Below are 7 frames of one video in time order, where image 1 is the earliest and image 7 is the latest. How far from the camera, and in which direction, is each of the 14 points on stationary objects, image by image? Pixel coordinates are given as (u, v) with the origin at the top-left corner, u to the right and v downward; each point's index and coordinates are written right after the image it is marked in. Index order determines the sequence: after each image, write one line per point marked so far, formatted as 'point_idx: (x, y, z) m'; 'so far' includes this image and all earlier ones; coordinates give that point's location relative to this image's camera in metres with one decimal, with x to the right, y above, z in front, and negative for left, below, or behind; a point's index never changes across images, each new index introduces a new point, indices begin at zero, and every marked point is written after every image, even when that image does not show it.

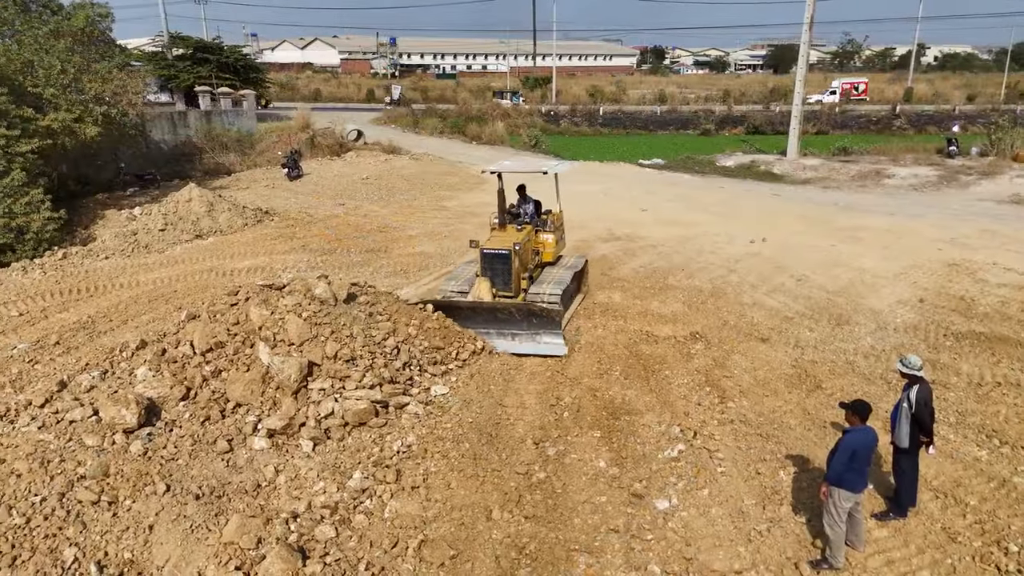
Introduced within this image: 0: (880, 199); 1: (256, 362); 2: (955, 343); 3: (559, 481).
0: (+9.1, +2.2, +16.7) m
1: (-2.7, -0.8, +7.2) m
2: (+5.3, -0.7, +8.2) m
3: (+0.4, -1.6, +5.7) m
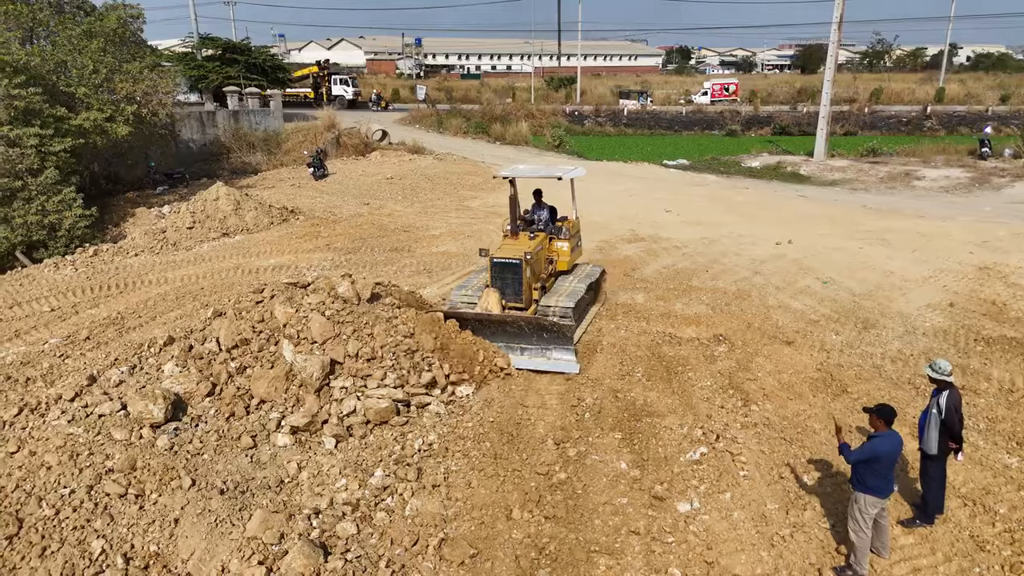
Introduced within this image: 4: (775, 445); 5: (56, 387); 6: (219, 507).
0: (+9.6, +2.1, +16.4) m
1: (-2.5, -0.8, +7.3) m
2: (+5.6, -0.7, +8.0) m
3: (+0.6, -1.6, +5.7) m
4: (+2.3, -1.4, +6.0) m
5: (-5.1, -1.1, +7.5) m
6: (-2.5, -1.9, +5.7) m
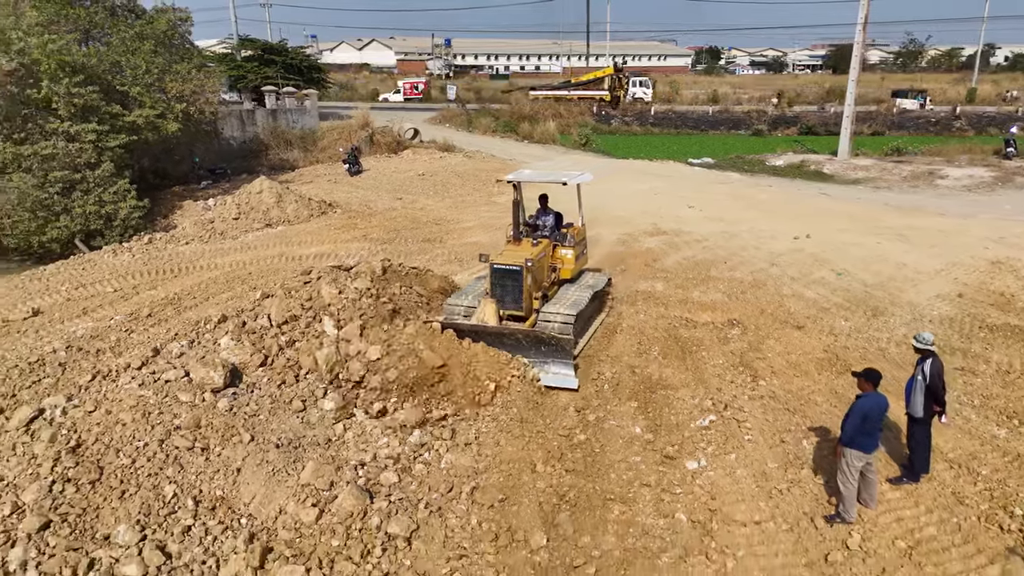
0: (+10.3, +2.2, +16.6) m
1: (-2.2, -0.6, +8.0) m
2: (+5.9, -0.6, +8.4) m
3: (+0.8, -1.4, +6.3) m
4: (+2.6, -1.2, +6.6) m
5: (-4.8, -0.8, +8.3) m
6: (-2.3, -1.6, +6.5) m
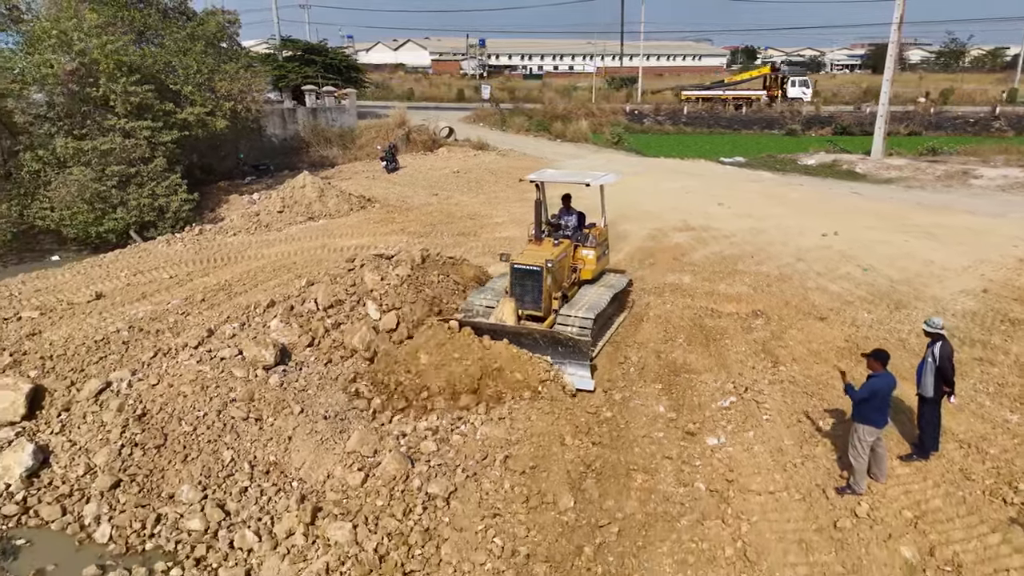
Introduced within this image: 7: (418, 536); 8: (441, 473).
0: (+11.1, +2.2, +16.6) m
1: (-1.8, -0.4, +8.6) m
2: (+6.3, -0.5, +8.6) m
3: (+1.1, -1.3, +6.7) m
4: (+2.9, -1.1, +6.9) m
5: (-4.4, -0.6, +9.0) m
6: (-1.9, -1.4, +7.0) m
7: (-0.7, -2.0, +5.5) m
8: (-0.6, -1.7, +6.1) m
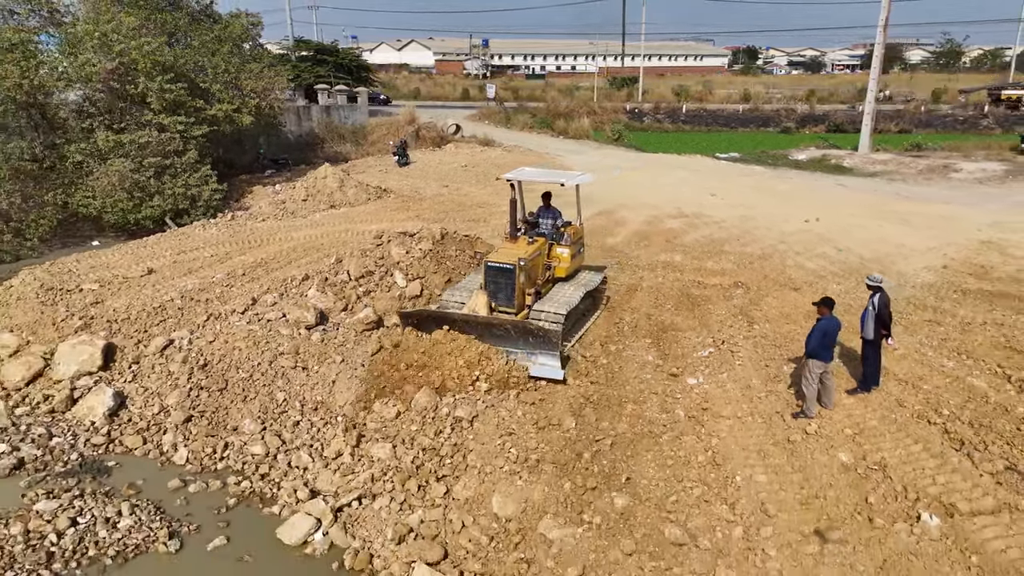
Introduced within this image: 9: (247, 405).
0: (+11.3, +2.6, +17.7) m
1: (-1.7, 0.0, +9.8) m
2: (+6.4, -0.1, +9.8) m
3: (+1.2, -0.9, +7.9) m
4: (+3.0, -0.7, +8.1) m
5: (-4.2, -0.2, +10.2) m
6: (-1.8, -1.0, +8.2) m
7: (-0.6, -1.6, +6.7) m
8: (-0.5, -1.3, +7.3) m
9: (-3.1, -1.4, +8.0) m
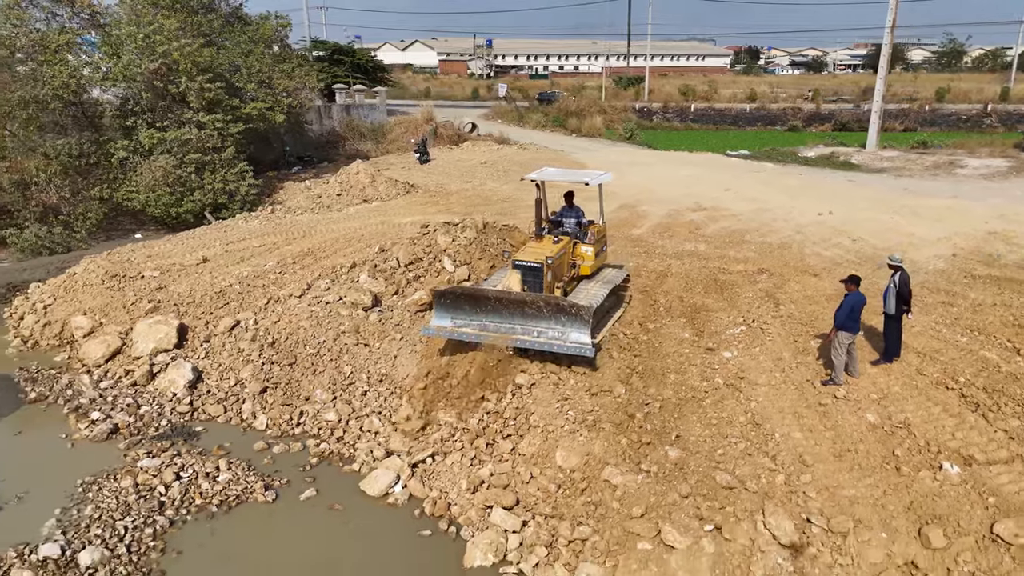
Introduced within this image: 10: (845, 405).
0: (+11.9, +2.8, +18.4) m
1: (-1.1, +0.2, +10.5) m
2: (+7.1, +0.1, +10.5) m
3: (+1.8, -0.7, +8.6) m
4: (+3.6, -0.5, +8.8) m
5: (-3.6, 0.0, +10.9) m
6: (-1.2, -0.8, +8.9) m
7: (0.0, -1.4, +7.4) m
8: (+0.1, -1.0, +8.0) m
9: (-2.5, -1.1, +8.7) m
10: (+3.4, -1.2, +7.0) m
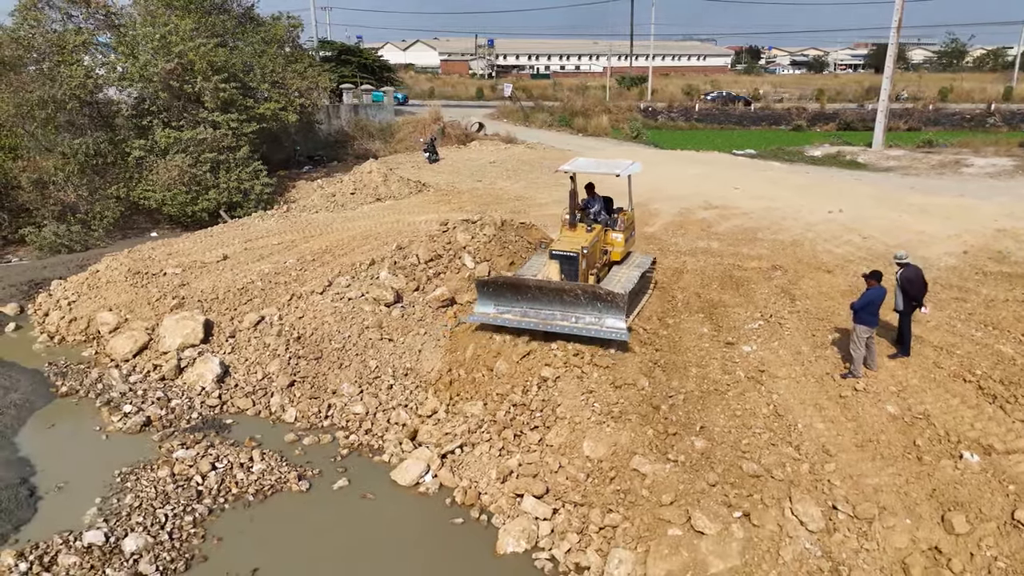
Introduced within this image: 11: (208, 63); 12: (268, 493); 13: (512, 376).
0: (+12.2, +2.8, +18.6) m
1: (-0.8, +0.3, +10.6) m
2: (+7.4, +0.2, +10.6) m
3: (+2.1, -0.6, +8.8) m
4: (+3.9, -0.4, +8.9) m
5: (-3.3, +0.1, +11.1) m
6: (-0.9, -0.8, +9.0) m
7: (+0.3, -1.3, +7.6) m
8: (+0.4, -1.0, +8.1) m
9: (-2.2, -1.1, +8.9) m
10: (+3.7, -1.1, +7.1) m
11: (-7.9, +5.8, +17.4) m
12: (-2.5, -2.1, +6.9) m
13: (0.0, -1.1, +8.0) m
